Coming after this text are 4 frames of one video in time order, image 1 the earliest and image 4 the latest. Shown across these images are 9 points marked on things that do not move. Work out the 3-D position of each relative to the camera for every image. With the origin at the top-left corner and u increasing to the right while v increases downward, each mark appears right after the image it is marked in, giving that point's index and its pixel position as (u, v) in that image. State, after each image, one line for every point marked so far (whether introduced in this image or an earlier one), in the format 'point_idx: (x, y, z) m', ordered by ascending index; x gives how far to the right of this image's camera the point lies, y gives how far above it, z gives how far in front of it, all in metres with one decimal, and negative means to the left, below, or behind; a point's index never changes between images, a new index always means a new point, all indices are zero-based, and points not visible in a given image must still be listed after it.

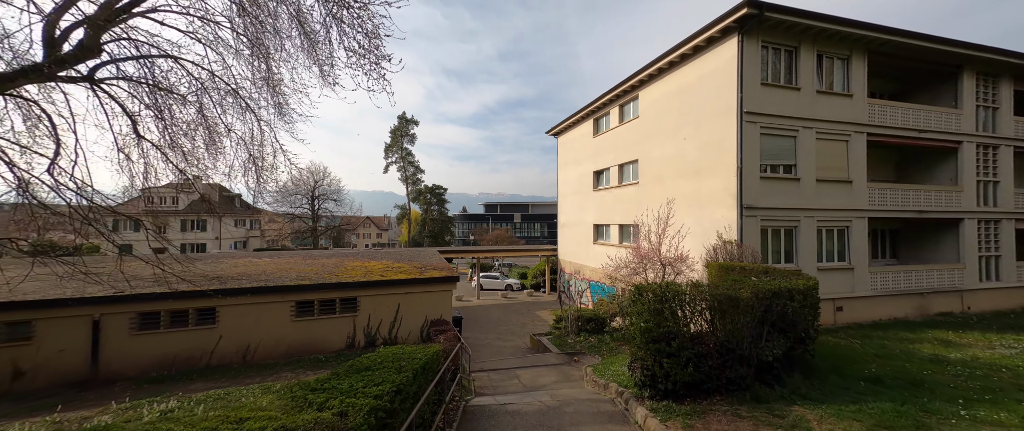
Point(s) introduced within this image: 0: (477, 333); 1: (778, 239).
0: (-1.6, -5.3, +16.7) m
1: (+8.3, -0.8, +11.6) m
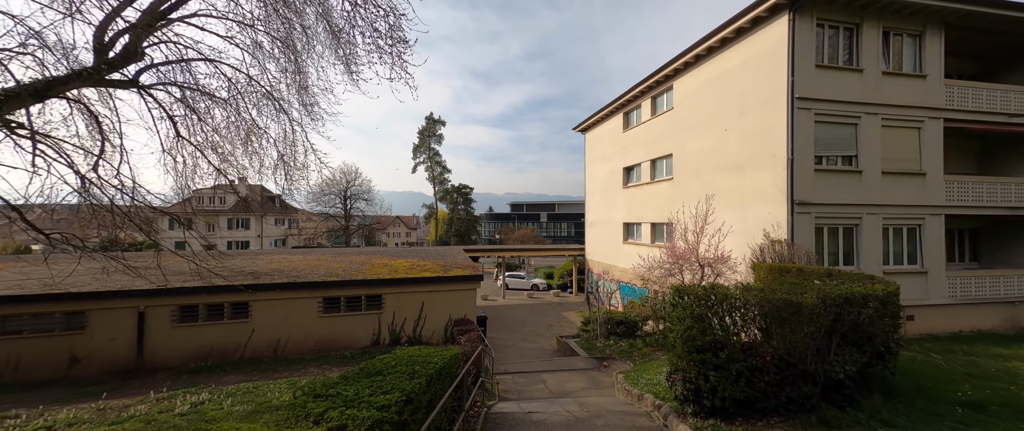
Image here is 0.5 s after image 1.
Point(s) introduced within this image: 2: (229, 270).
0: (-0.4, -5.2, +16.3) m
1: (+9.1, -0.7, +10.4) m
2: (-9.2, -1.8, +12.0) m
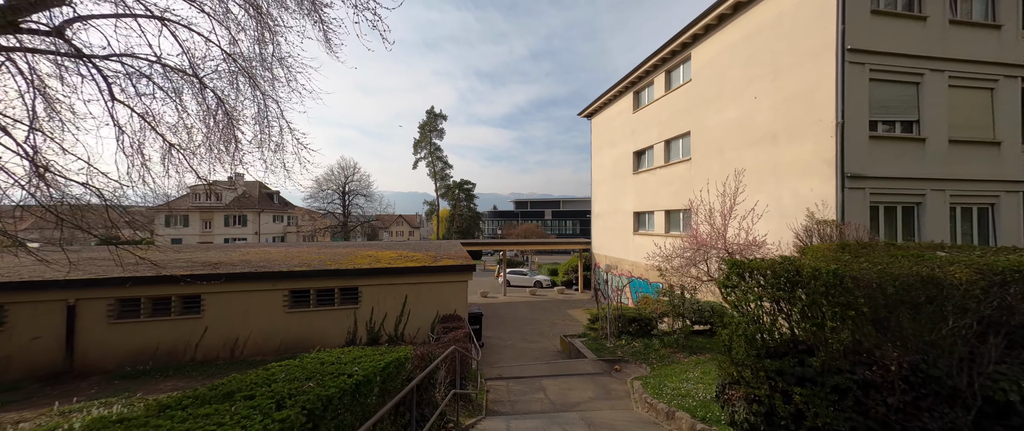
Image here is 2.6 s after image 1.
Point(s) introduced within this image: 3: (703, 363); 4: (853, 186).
0: (-0.5, -4.6, +14.7) m
1: (+9.0, -0.1, +8.7) m
2: (-9.3, -1.3, +10.5) m
3: (+4.3, -3.3, +8.3) m
4: (+7.7, +0.7, +8.4) m
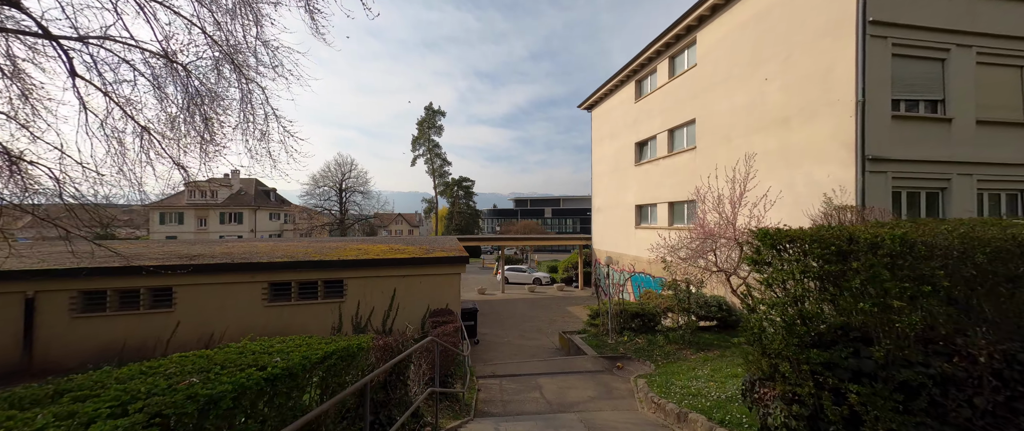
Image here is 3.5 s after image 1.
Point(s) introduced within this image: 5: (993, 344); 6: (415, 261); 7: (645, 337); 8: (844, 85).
0: (-0.6, -4.3, +14.1) m
1: (+8.9, +0.2, +8.1) m
2: (-9.4, -1.0, +9.9) m
3: (+4.2, -3.0, +7.7) m
4: (+7.6, +1.0, +7.8) m
5: (+2.8, -0.7, +2.2) m
6: (-2.5, -1.2, +9.7) m
7: (+3.6, -3.3, +10.0) m
8: (+7.3, +2.9, +8.1) m
